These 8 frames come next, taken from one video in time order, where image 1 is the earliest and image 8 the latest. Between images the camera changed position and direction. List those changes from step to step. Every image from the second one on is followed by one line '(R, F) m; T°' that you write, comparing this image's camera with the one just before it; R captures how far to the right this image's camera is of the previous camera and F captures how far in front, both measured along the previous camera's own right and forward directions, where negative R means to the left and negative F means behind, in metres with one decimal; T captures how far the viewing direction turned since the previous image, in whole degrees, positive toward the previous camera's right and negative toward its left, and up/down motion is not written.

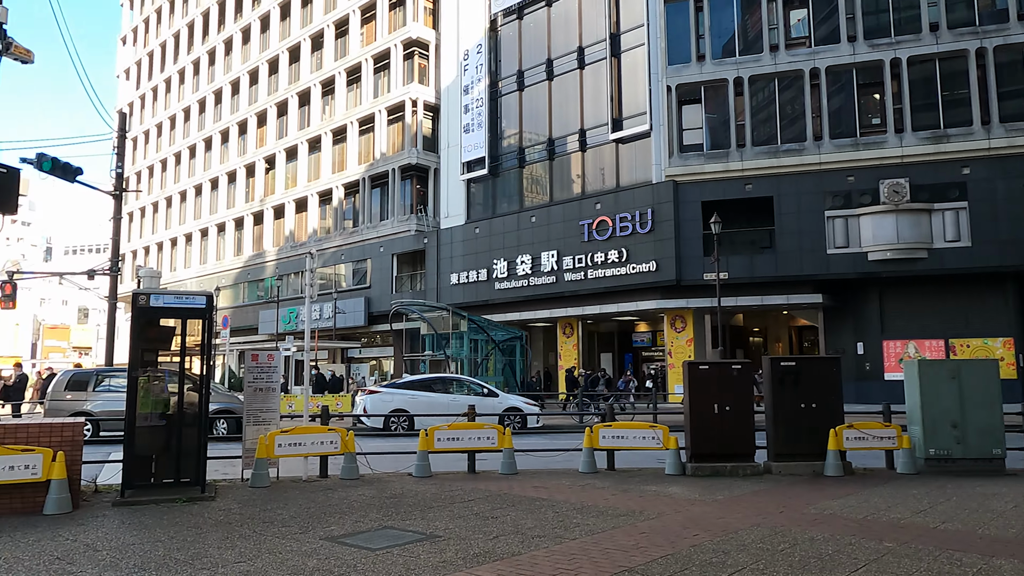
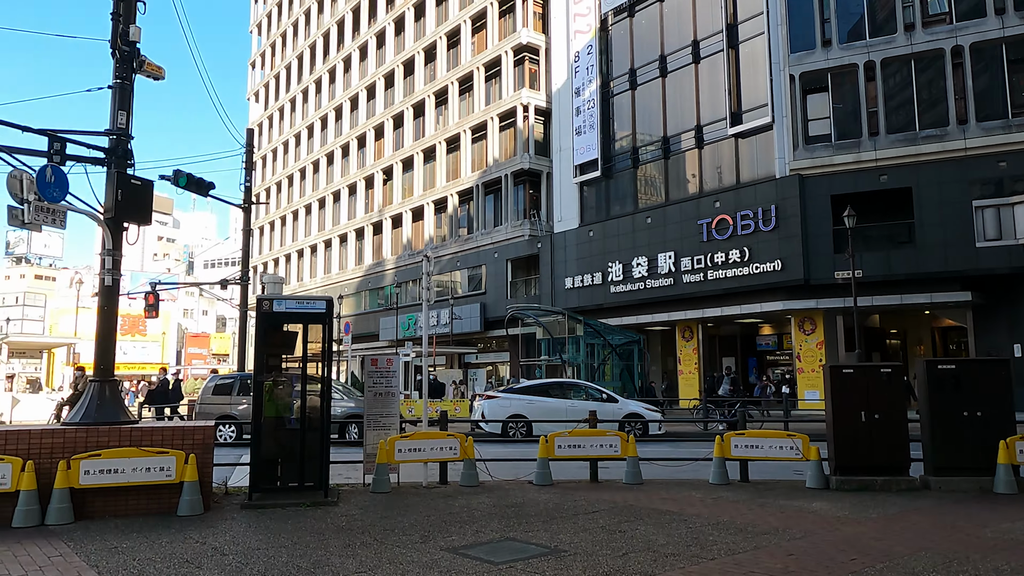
(-0.1, +0.4) m; -8°
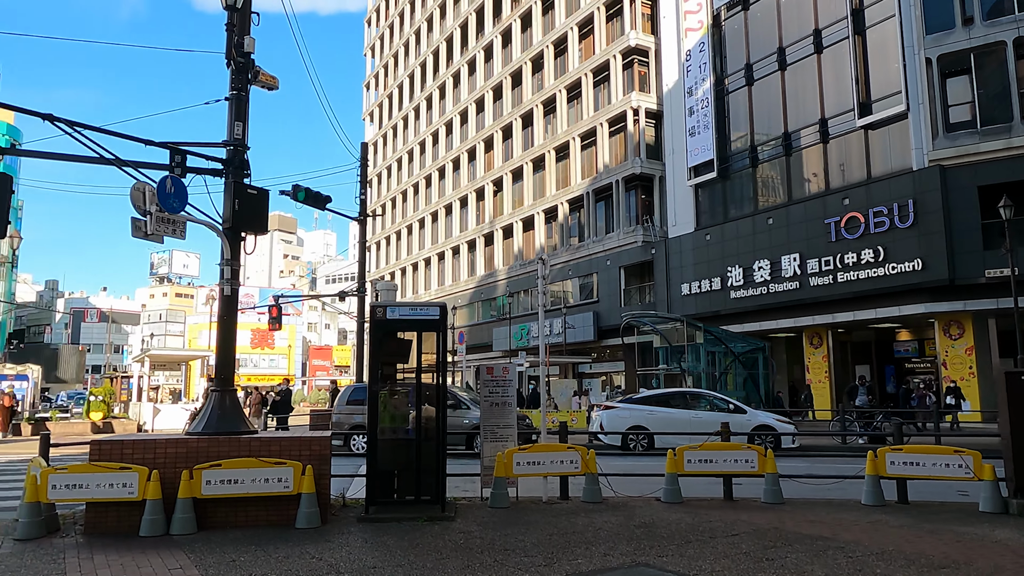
(-0.1, +0.5) m; -8°
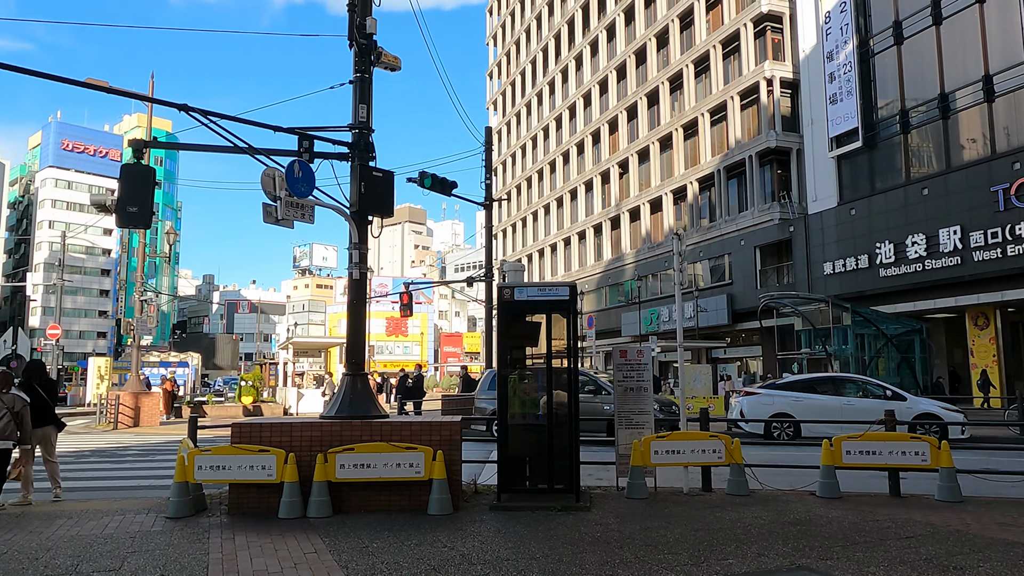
(-0.1, +0.4) m; -9°
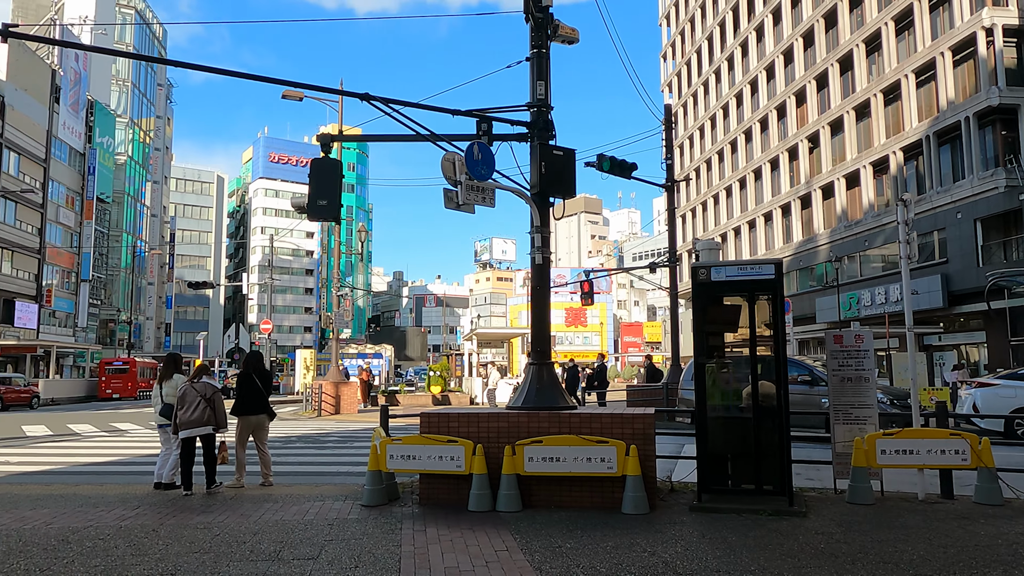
(-0.2, +0.5) m; -13°
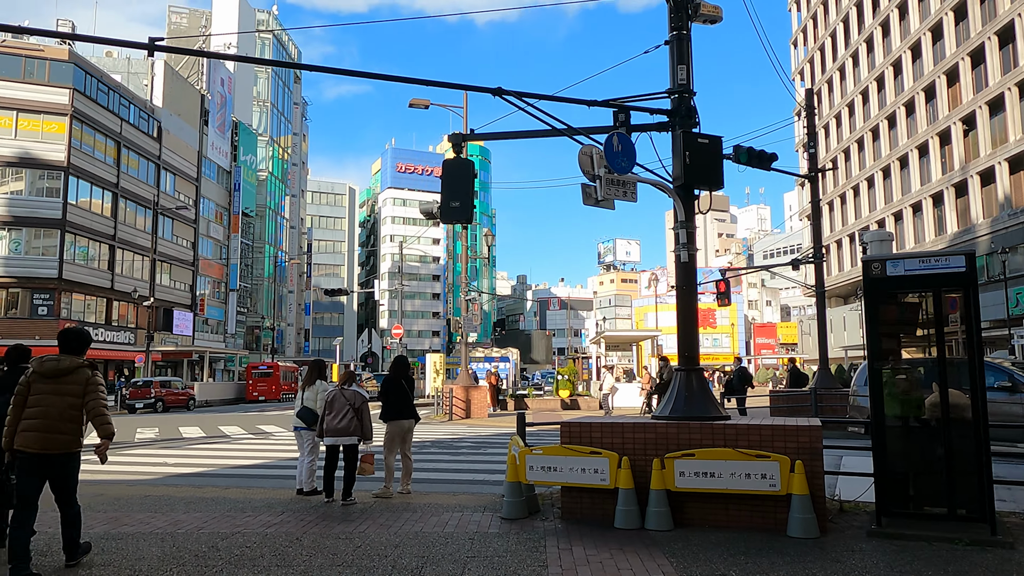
(-0.2, +0.4) m; -9°
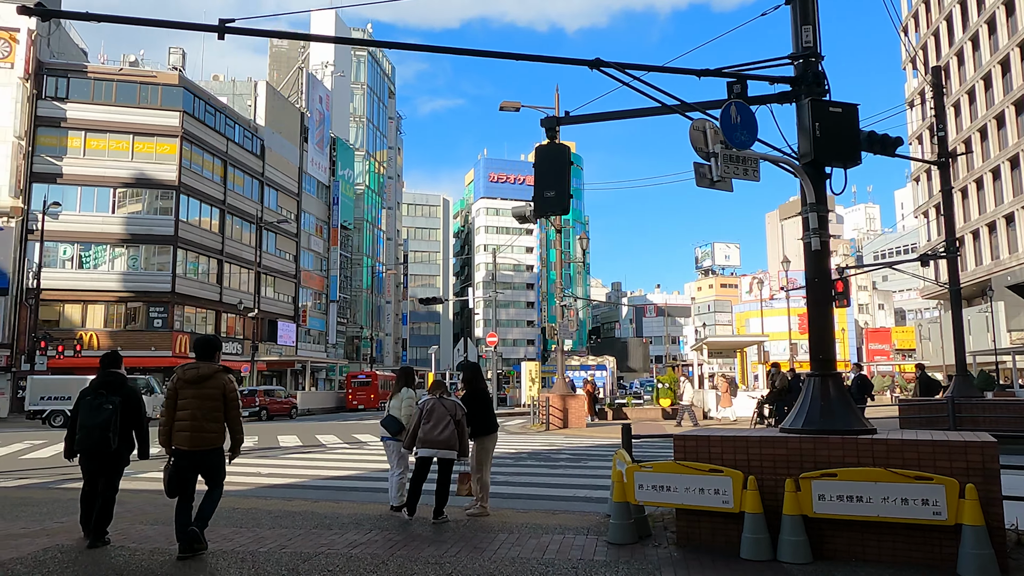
(-0.1, +0.7) m; -7°
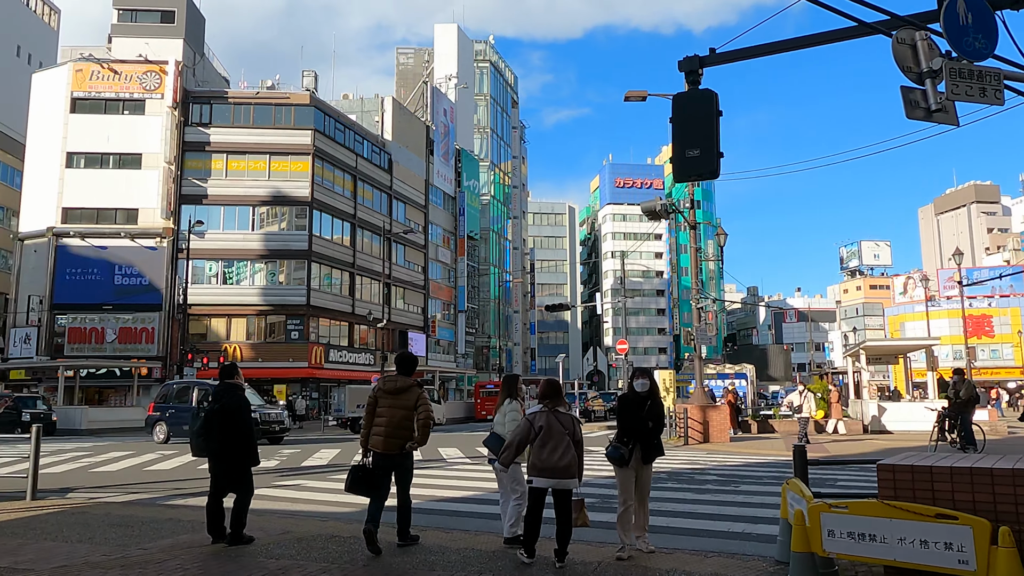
(0.0, +1.4) m; -10°
